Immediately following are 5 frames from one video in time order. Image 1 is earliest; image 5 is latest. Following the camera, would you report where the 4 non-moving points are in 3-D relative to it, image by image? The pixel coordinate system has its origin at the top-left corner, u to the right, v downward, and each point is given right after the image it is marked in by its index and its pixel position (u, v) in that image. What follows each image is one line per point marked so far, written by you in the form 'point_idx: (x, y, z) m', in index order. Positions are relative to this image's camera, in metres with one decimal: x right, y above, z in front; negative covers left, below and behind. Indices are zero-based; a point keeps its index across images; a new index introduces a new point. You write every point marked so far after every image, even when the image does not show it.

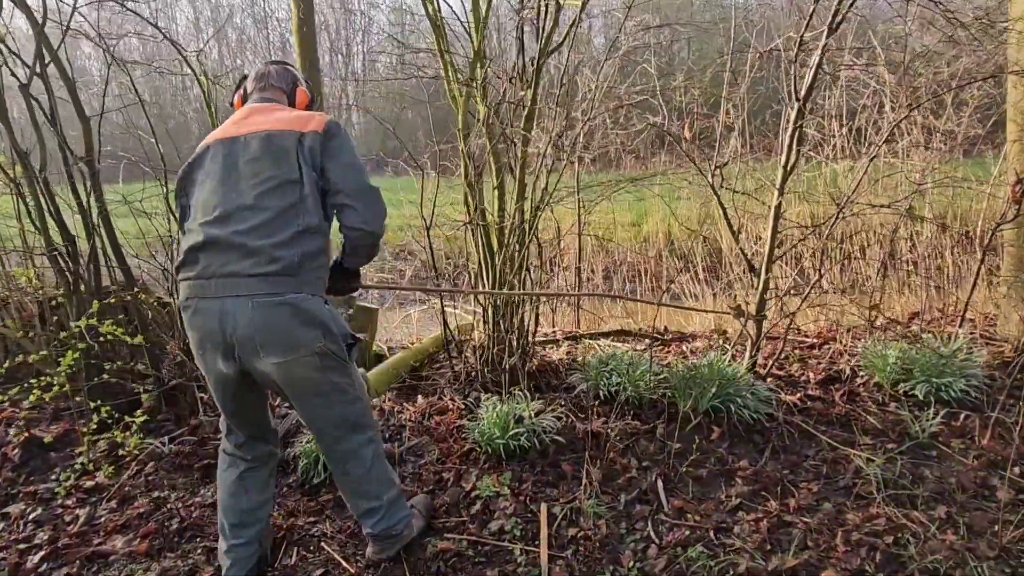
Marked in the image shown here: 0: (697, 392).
0: (+1.1, -0.6, +3.9) m
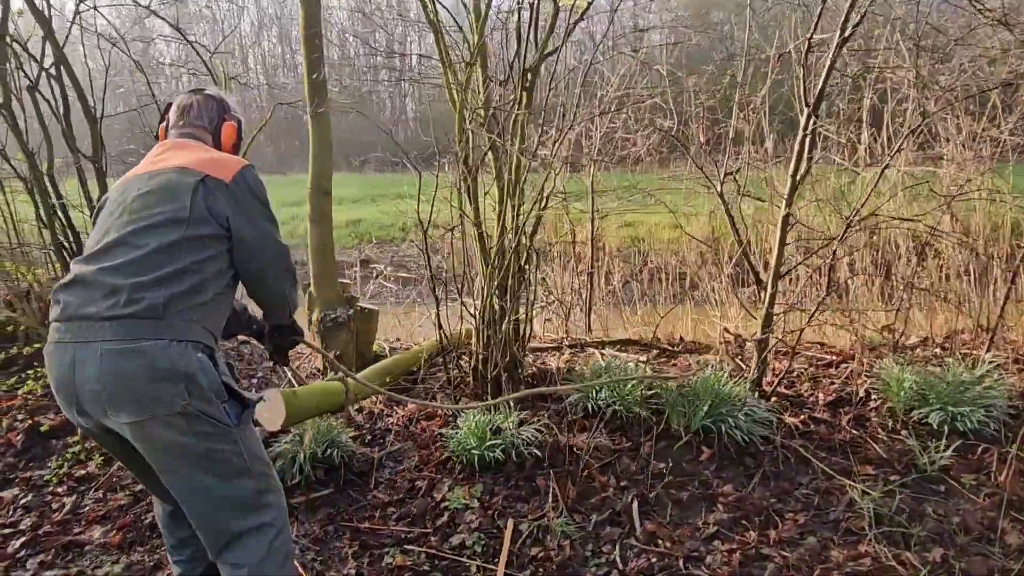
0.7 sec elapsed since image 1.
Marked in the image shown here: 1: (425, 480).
0: (+1.0, -0.7, +3.7) m
1: (-0.5, -1.0, +3.5) m
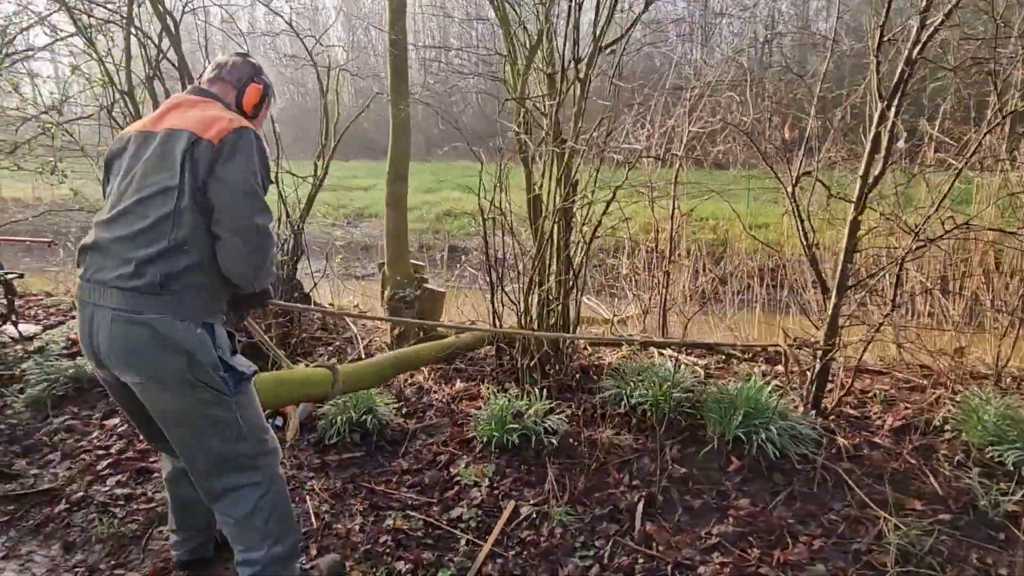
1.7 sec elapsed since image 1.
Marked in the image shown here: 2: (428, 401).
0: (+1.1, -0.7, +3.6) m
1: (-0.4, -0.9, +3.7) m
2: (-0.5, -0.7, +4.2) m
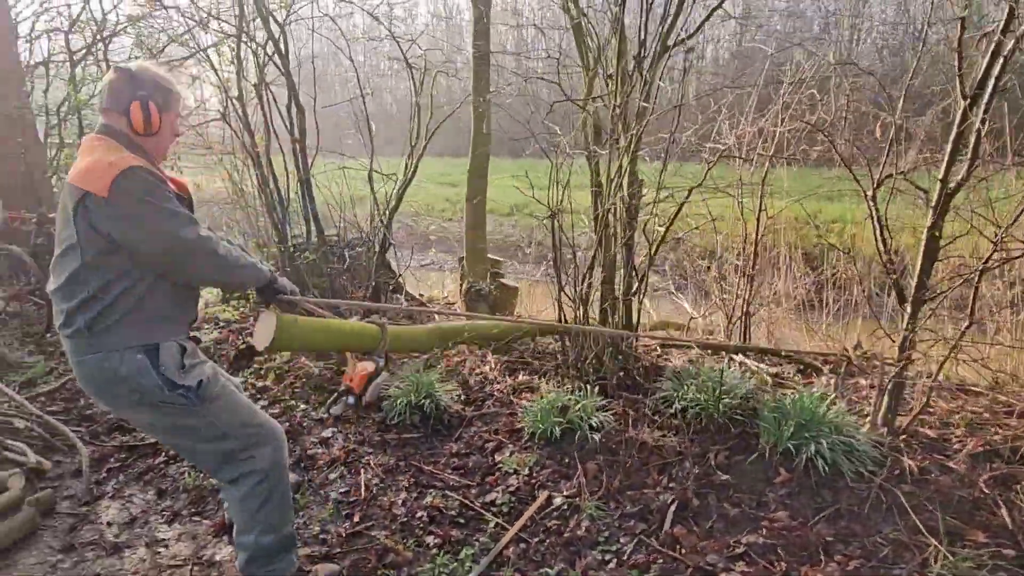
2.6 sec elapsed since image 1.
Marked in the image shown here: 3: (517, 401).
0: (+1.3, -0.7, +3.5) m
1: (-0.1, -0.9, +3.8) m
2: (-0.2, -0.7, +4.4) m
3: (0.0, -0.7, +4.2) m
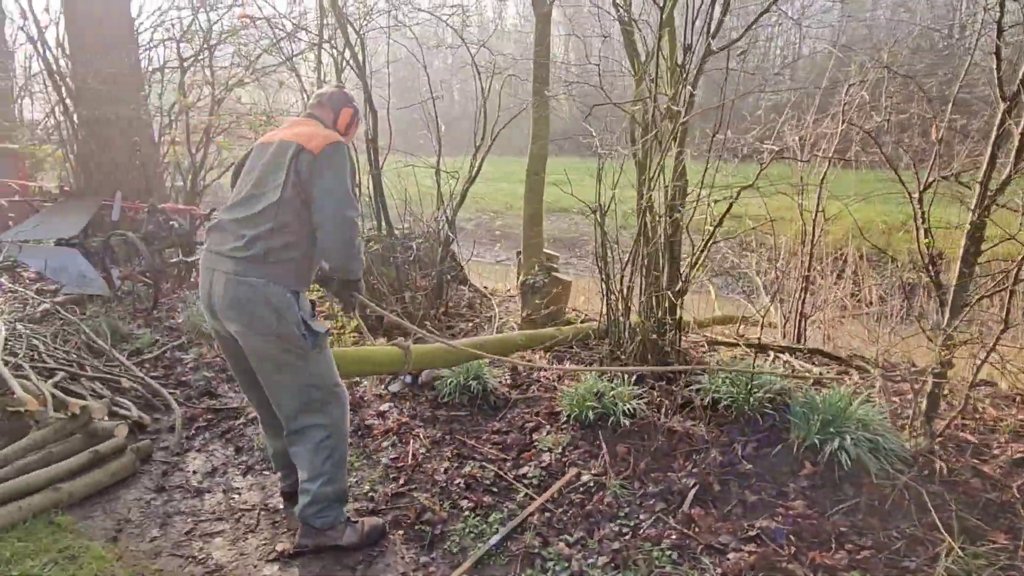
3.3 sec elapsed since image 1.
0: (+1.5, -0.7, +3.6) m
1: (+0.1, -0.8, +4.1) m
2: (+0.2, -0.6, +4.7) m
3: (+0.3, -0.7, +4.5) m
